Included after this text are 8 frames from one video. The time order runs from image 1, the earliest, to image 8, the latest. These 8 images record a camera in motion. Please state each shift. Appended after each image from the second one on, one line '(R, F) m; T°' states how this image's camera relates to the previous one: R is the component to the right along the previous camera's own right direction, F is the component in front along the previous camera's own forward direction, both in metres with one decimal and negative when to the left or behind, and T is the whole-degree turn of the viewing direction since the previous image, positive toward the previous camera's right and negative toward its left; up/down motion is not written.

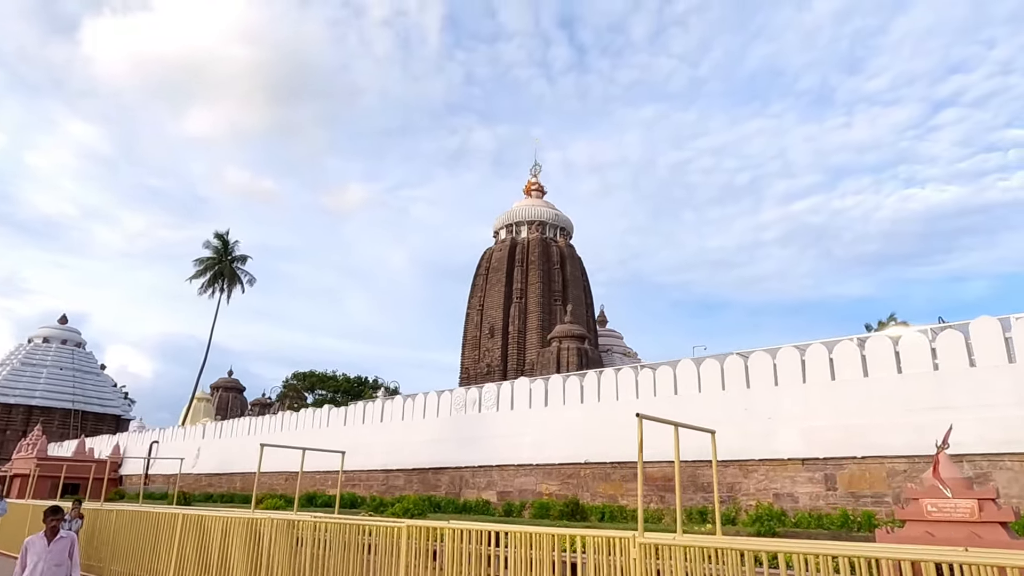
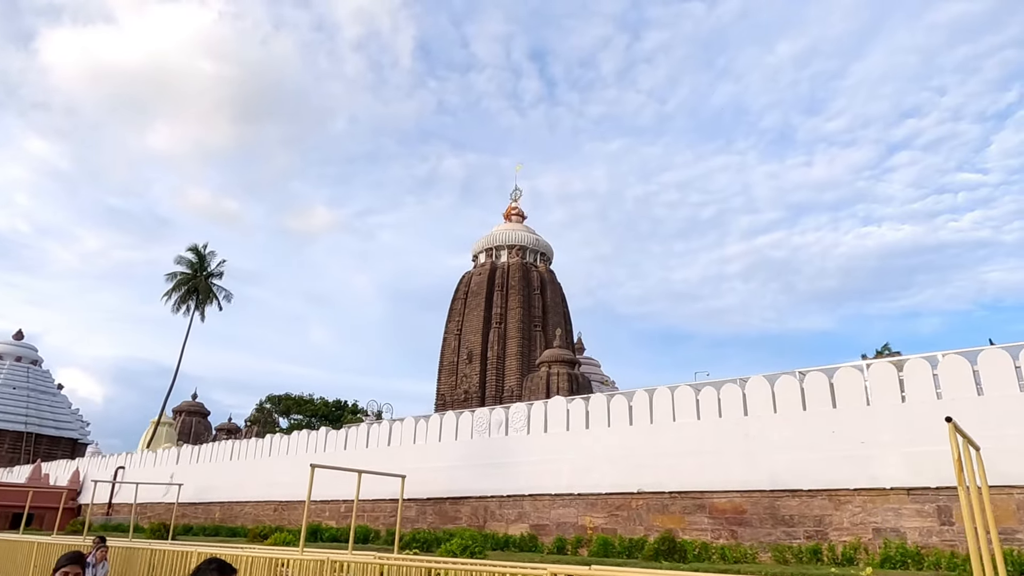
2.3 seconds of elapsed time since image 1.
(-1.1, +1.1) m; +3°
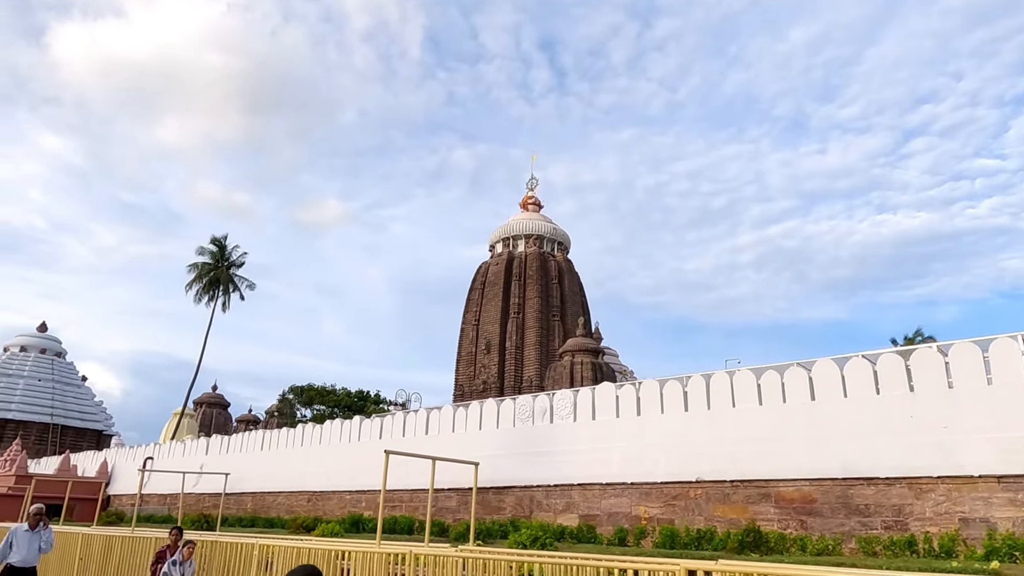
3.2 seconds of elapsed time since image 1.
(-0.5, +0.4) m; -1°
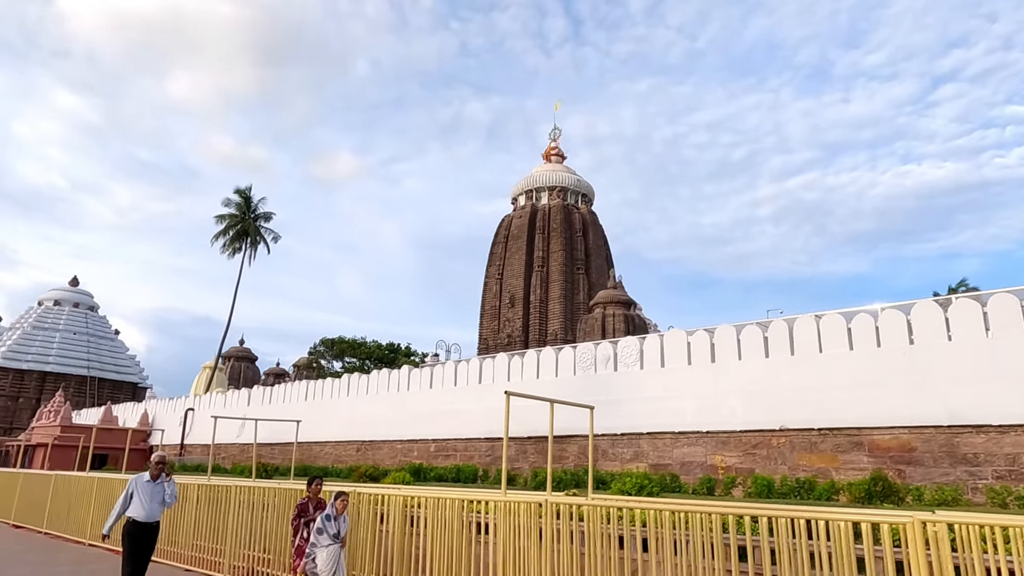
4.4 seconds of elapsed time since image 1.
(-0.7, +0.5) m; -1°
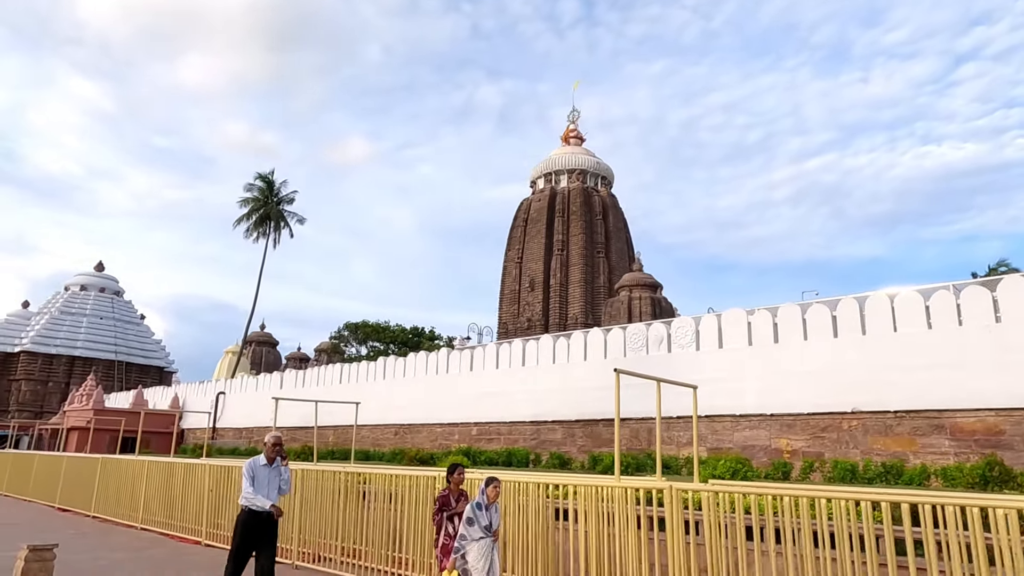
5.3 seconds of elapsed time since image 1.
(-0.5, +0.3) m; -1°
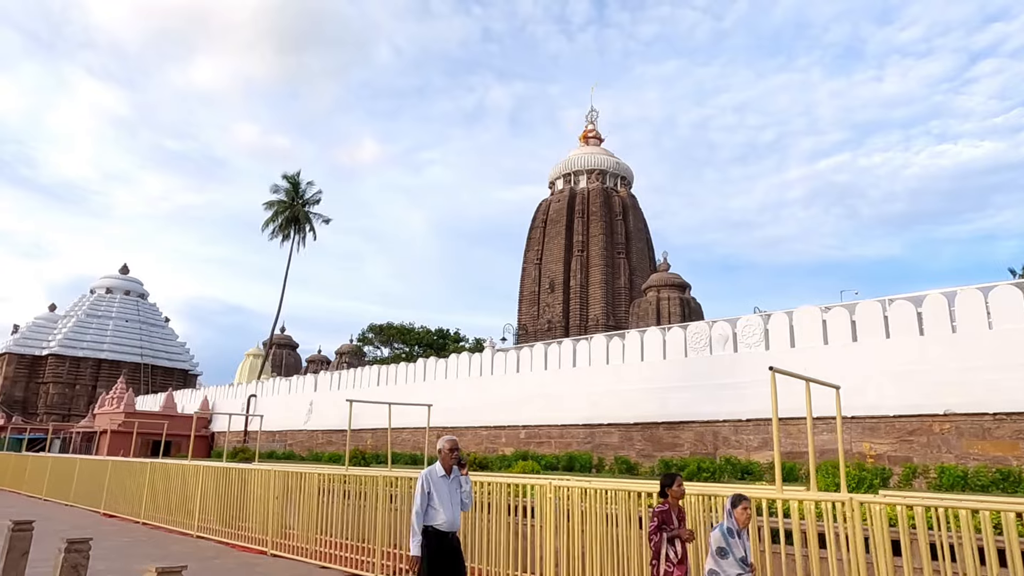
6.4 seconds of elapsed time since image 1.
(-0.7, +0.4) m; -1°
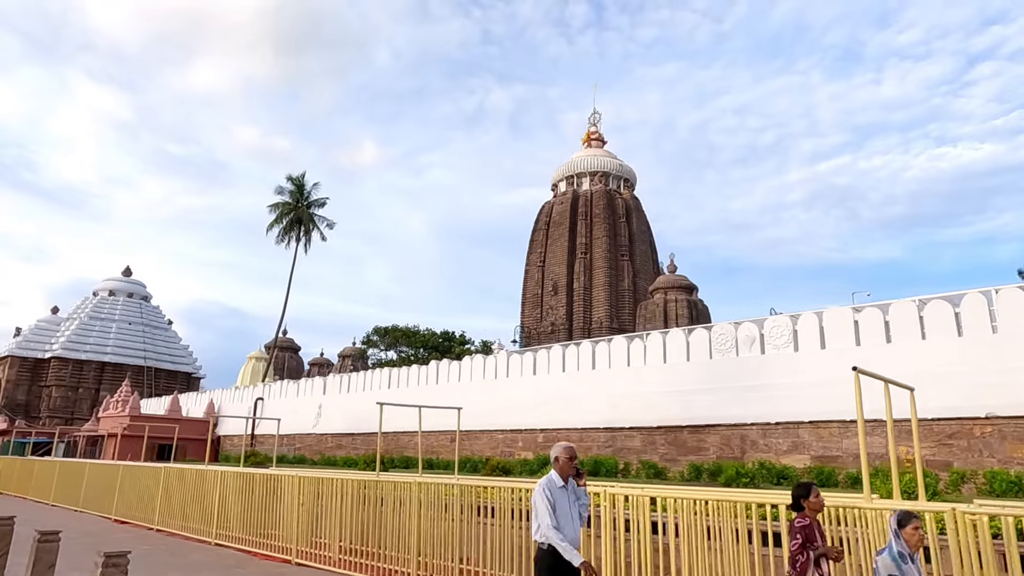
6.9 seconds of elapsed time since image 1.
(-0.3, +0.2) m; 0°
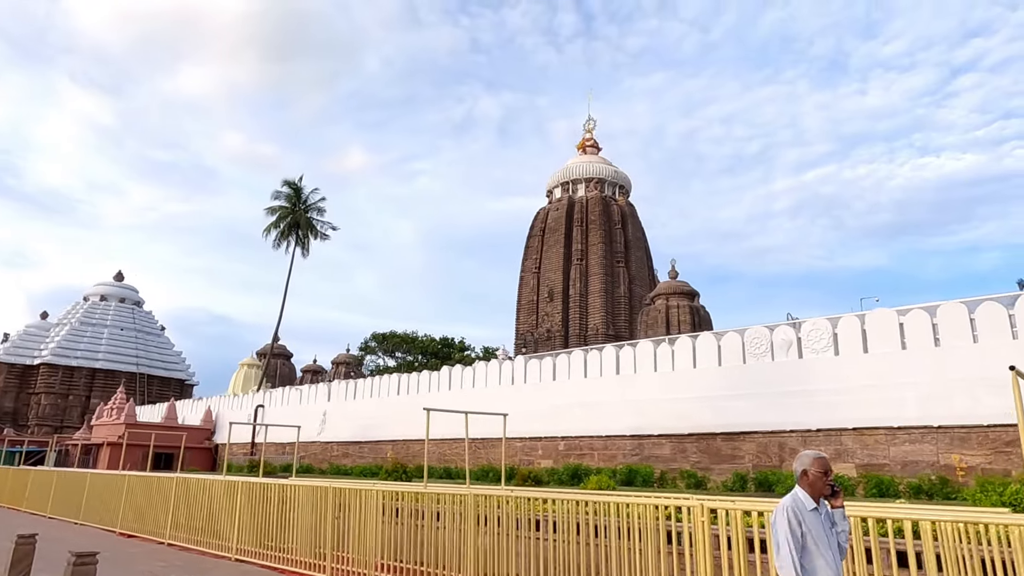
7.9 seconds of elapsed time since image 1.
(-0.5, +0.4) m; +1°
